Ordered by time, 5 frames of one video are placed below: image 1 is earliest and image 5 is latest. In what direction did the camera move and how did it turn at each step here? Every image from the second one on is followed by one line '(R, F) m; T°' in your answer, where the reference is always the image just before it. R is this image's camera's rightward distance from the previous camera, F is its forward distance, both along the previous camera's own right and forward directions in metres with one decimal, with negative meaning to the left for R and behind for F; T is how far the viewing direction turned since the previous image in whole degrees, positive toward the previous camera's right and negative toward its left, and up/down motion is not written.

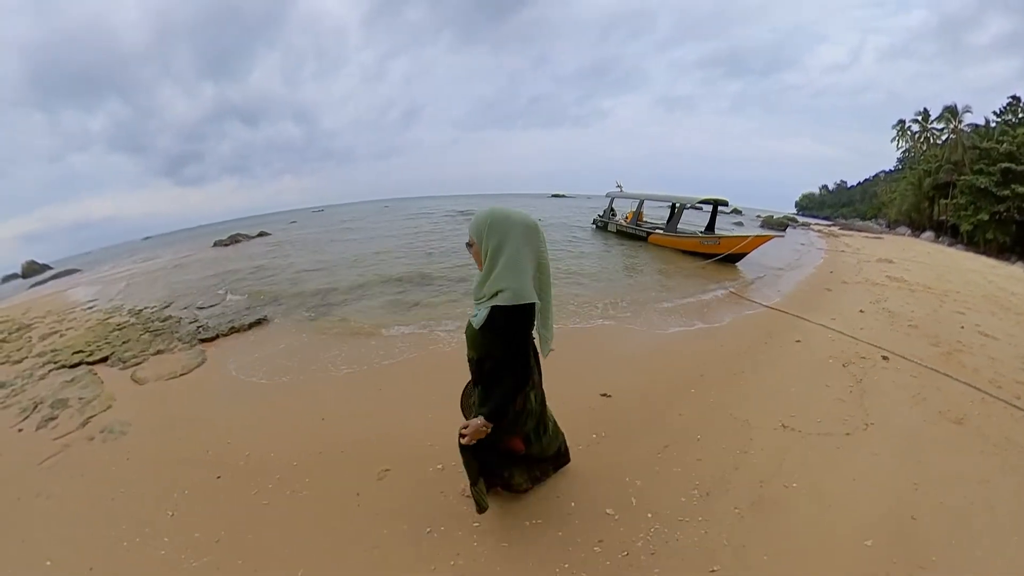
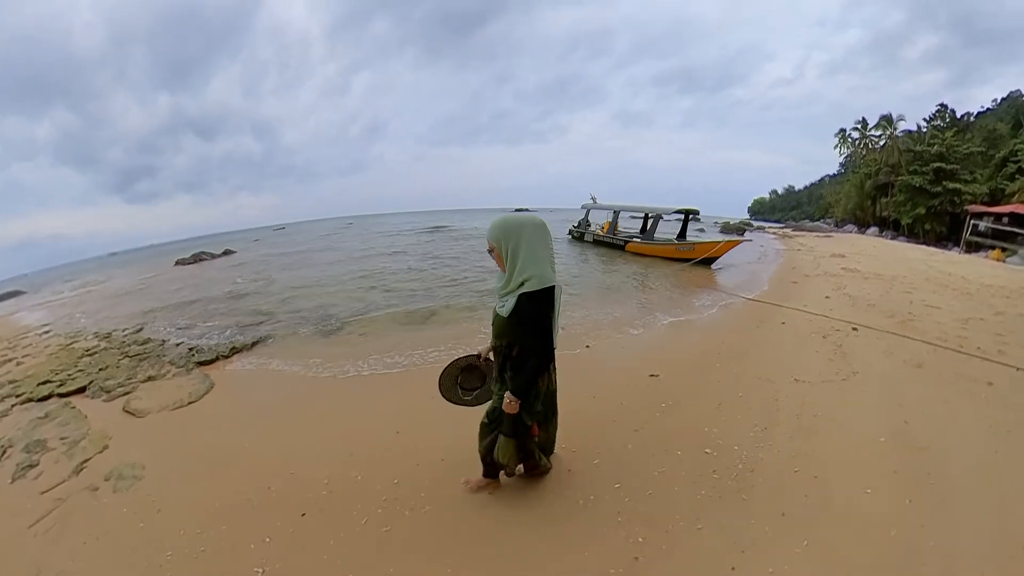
(-0.7, -0.6) m; +4°
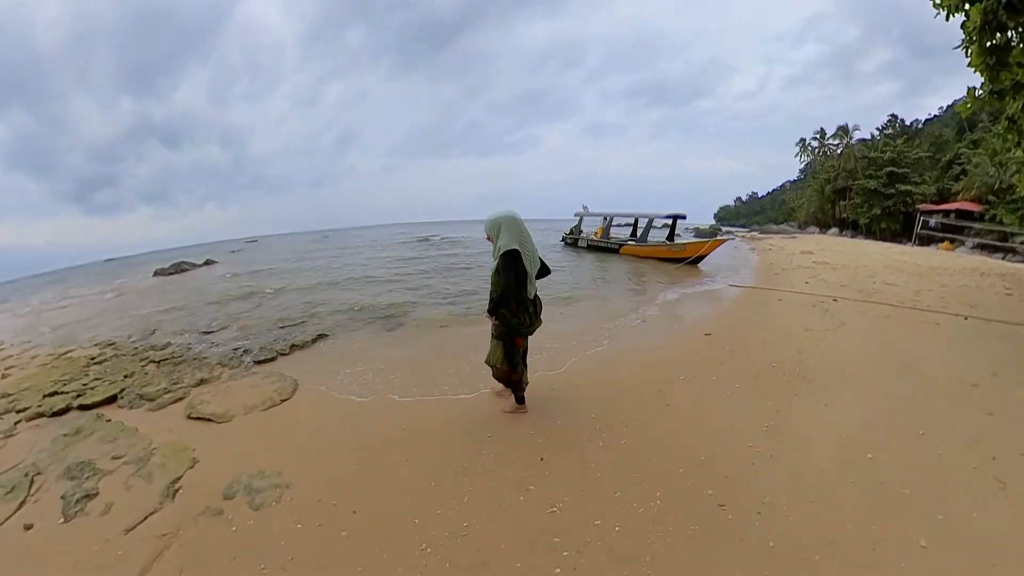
(-1.3, -1.2) m; +3°
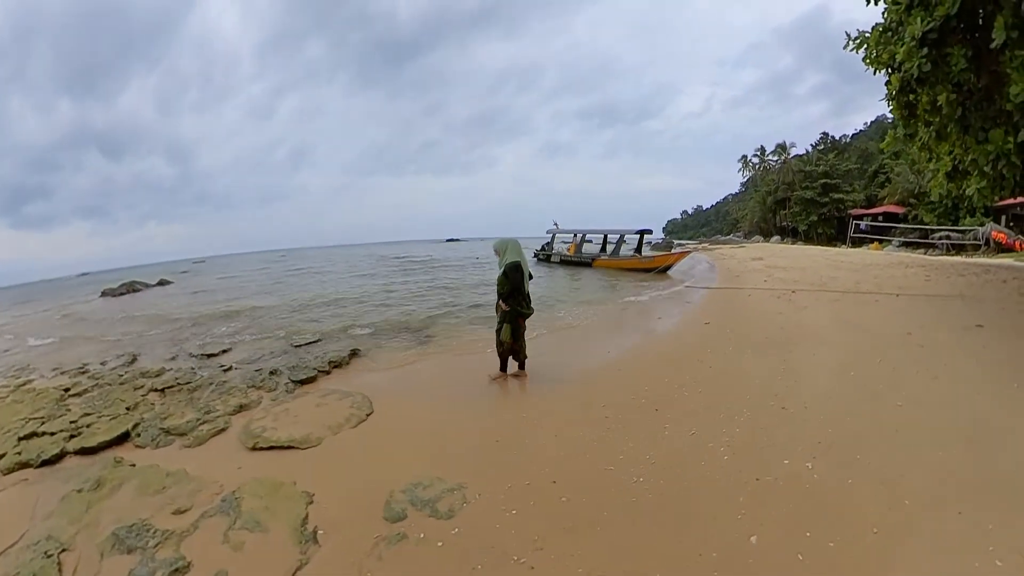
(-0.9, -0.7) m; +5°
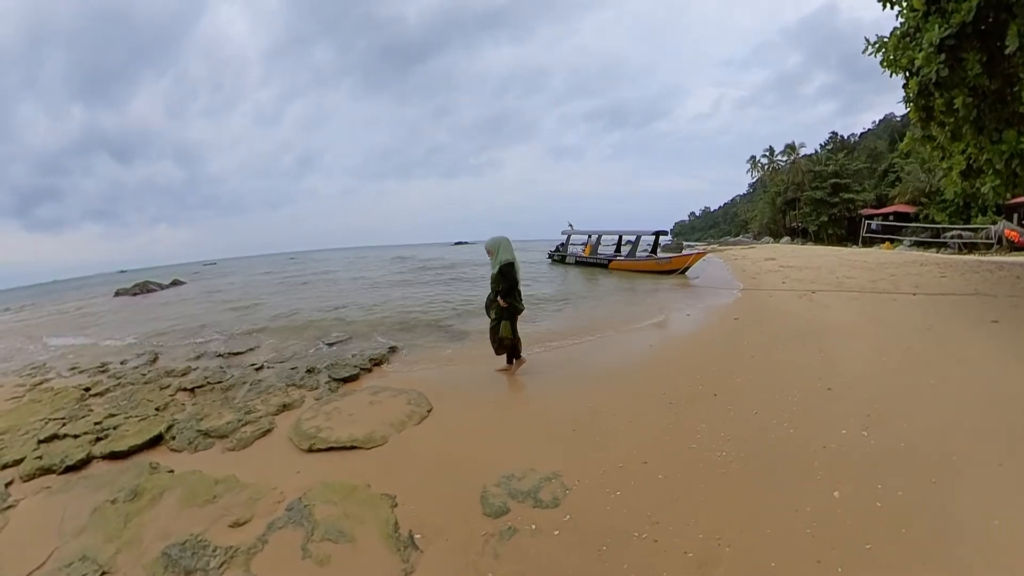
(-0.5, -0.4) m; -1°
